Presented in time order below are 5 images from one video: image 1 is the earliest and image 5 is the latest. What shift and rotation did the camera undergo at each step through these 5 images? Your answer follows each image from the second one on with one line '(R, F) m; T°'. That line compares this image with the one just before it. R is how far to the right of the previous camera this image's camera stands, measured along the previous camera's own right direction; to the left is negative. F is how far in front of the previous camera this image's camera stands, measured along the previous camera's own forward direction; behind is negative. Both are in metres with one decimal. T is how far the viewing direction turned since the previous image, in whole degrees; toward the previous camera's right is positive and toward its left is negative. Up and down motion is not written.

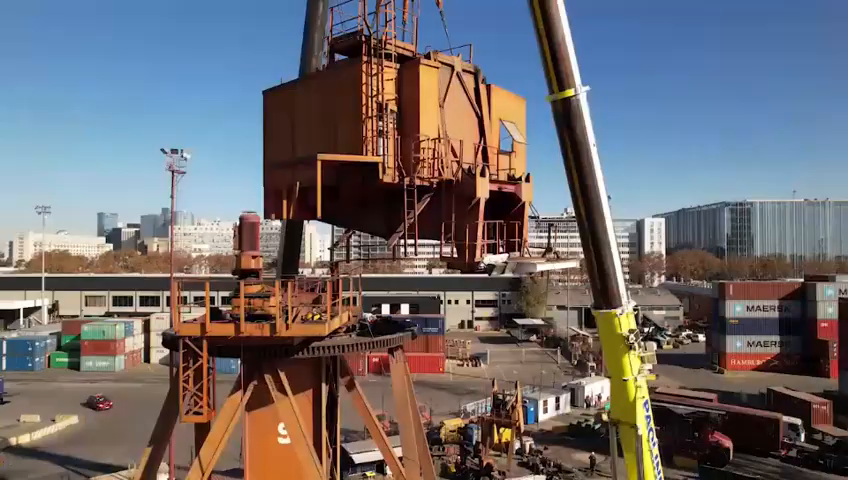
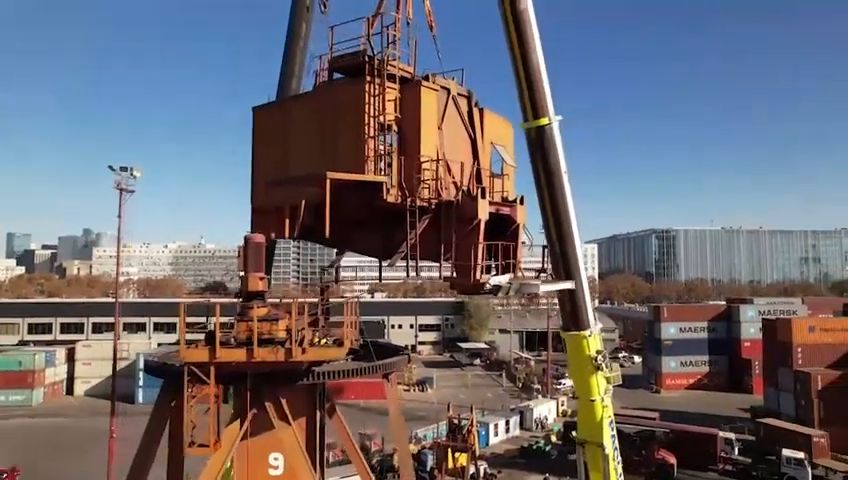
(-1.3, +0.1) m; +7°
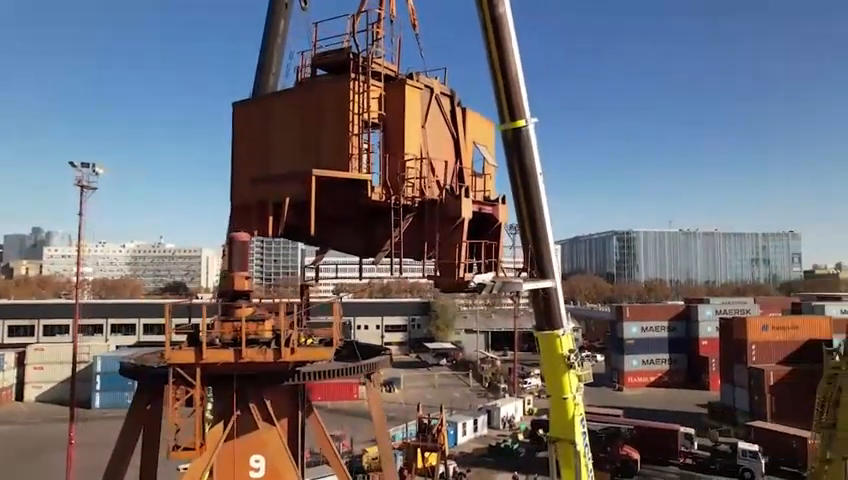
(-0.4, 0.0) m; +4°
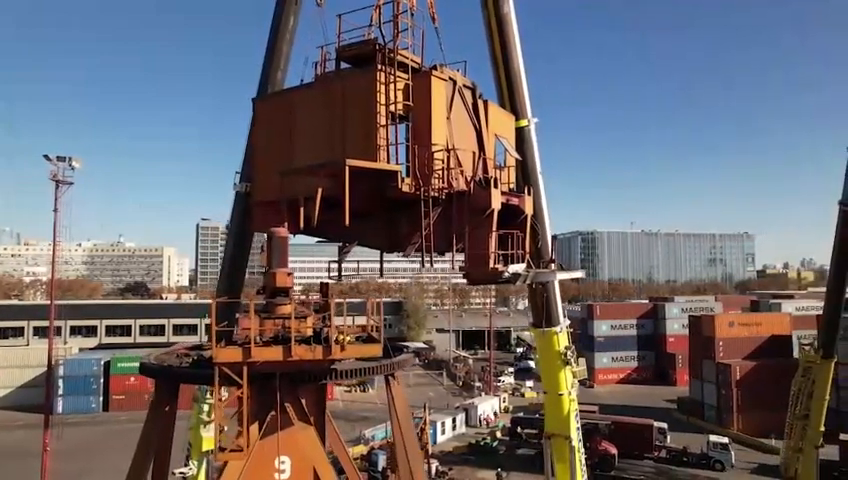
(-1.3, +0.1) m; +4°
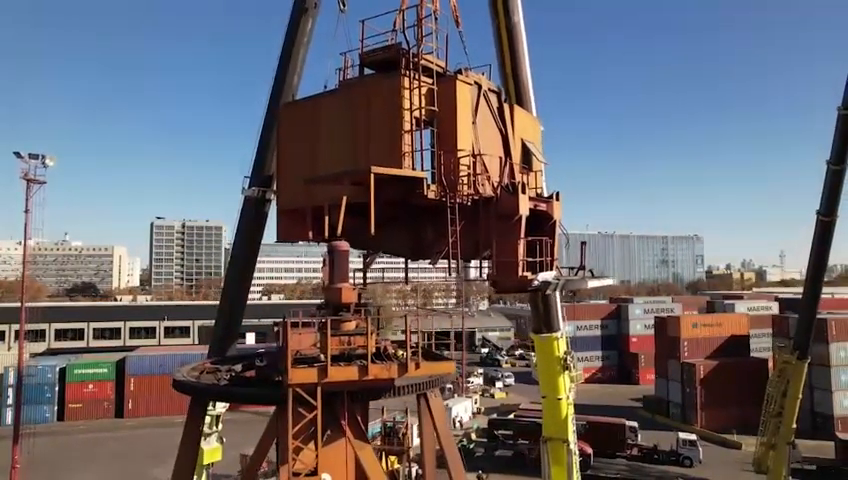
(-1.8, +0.2) m; +5°
